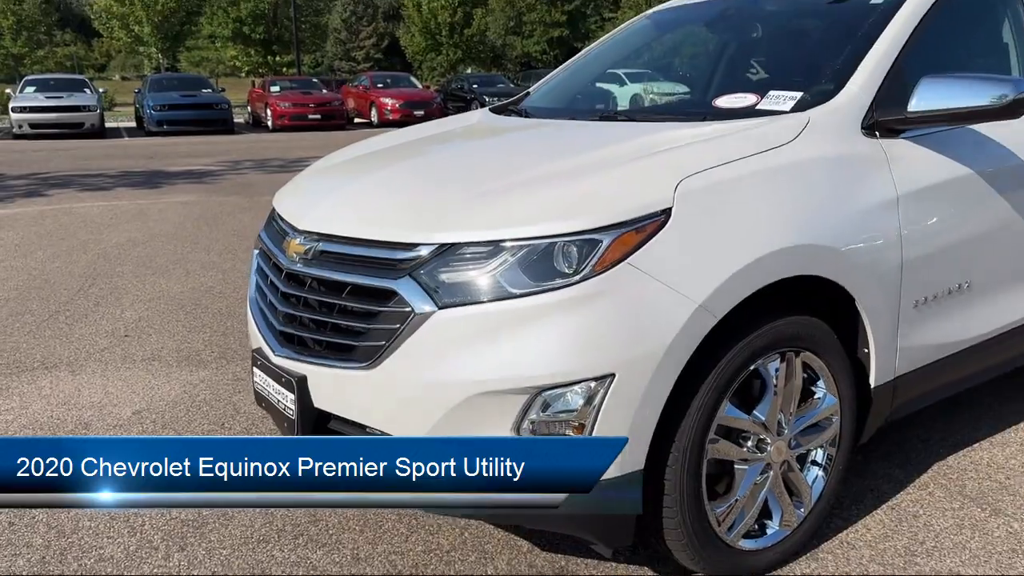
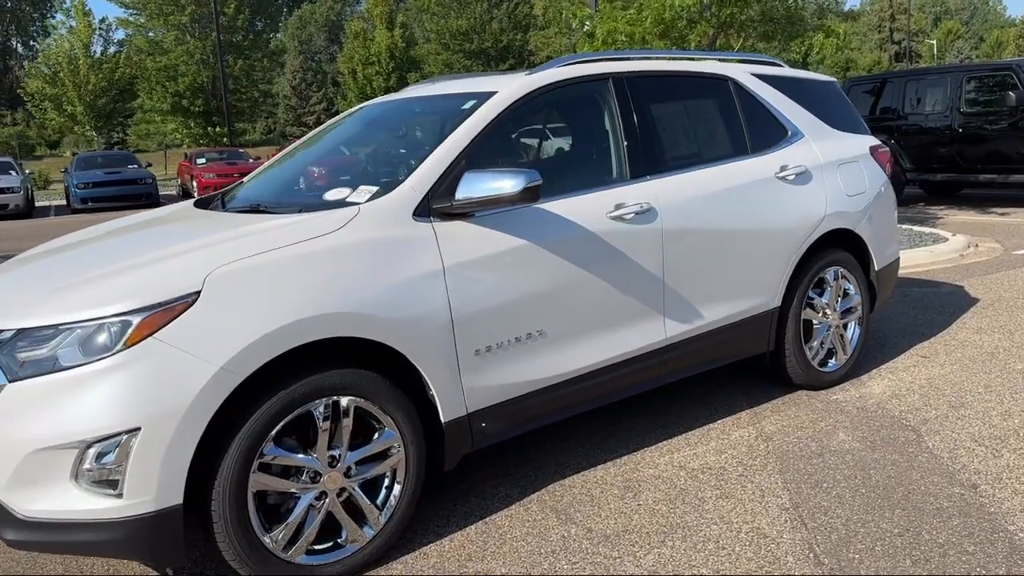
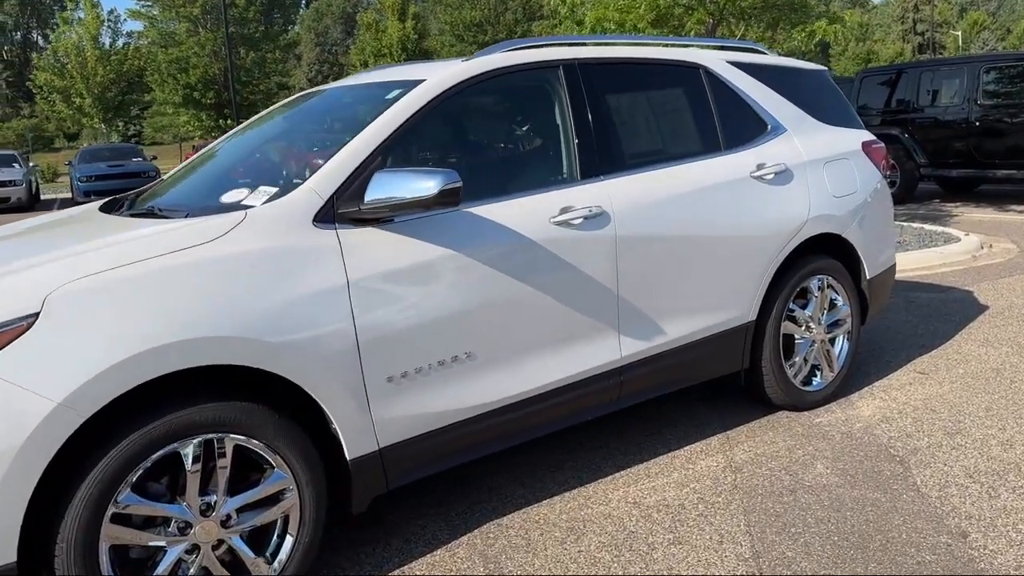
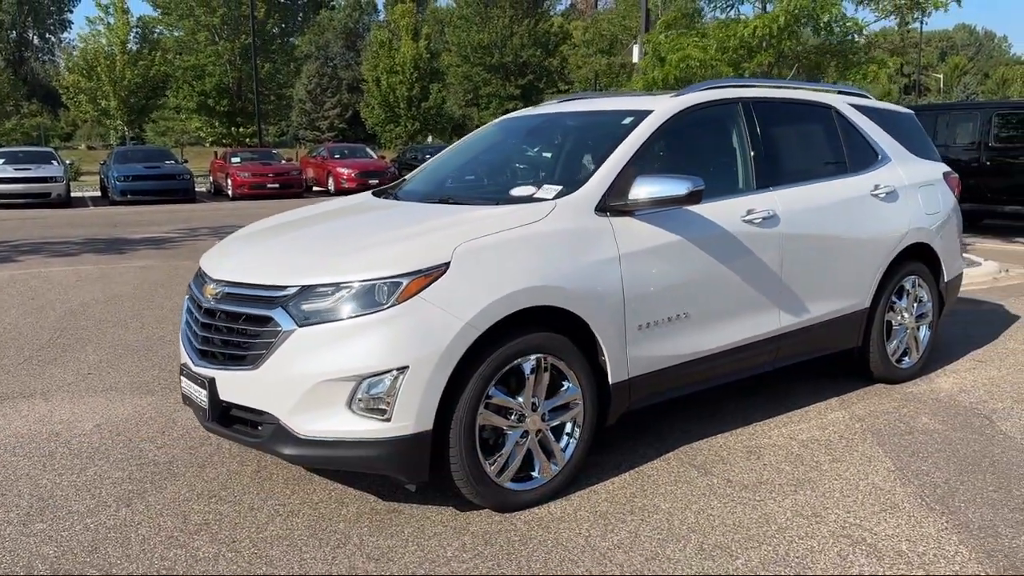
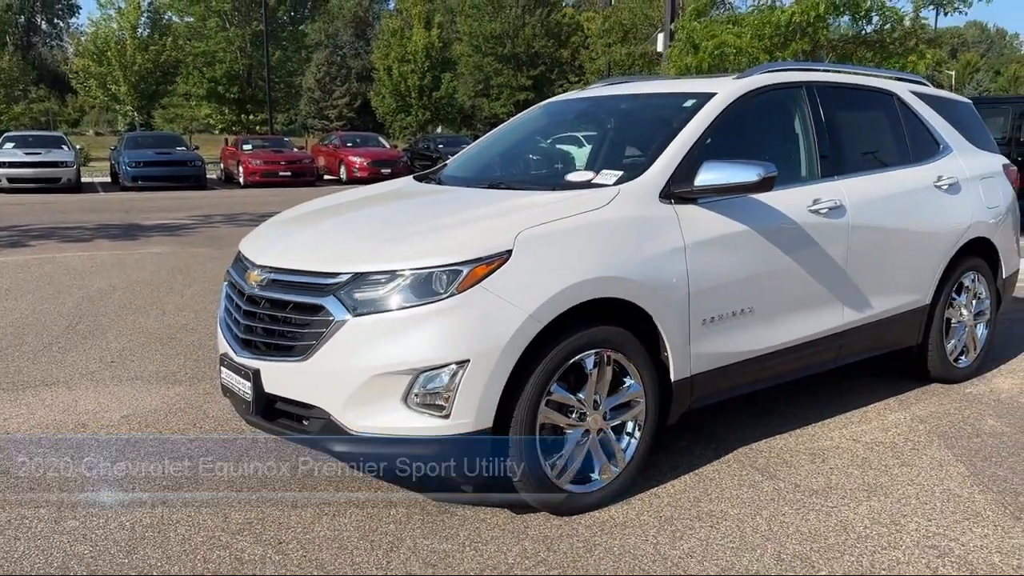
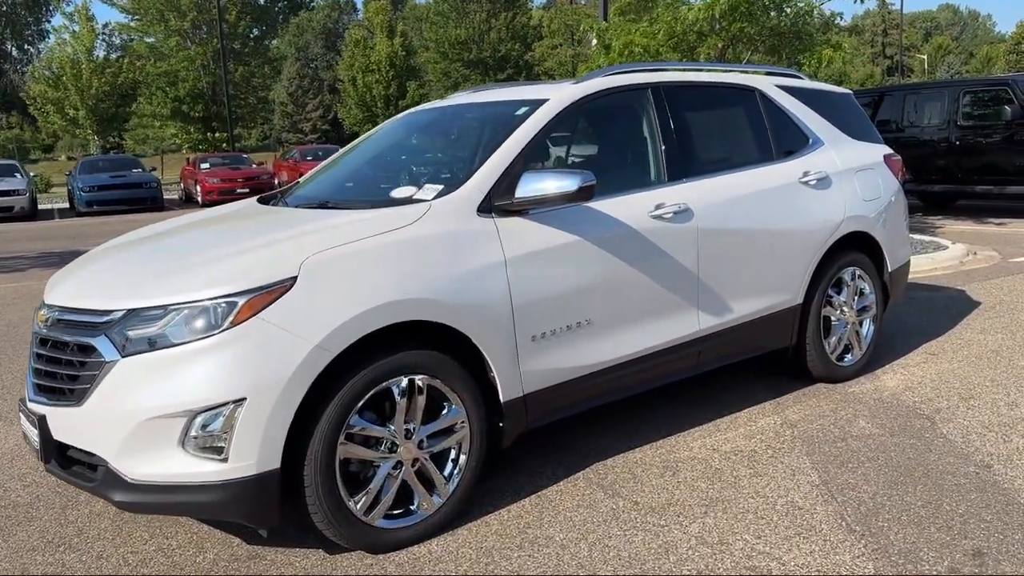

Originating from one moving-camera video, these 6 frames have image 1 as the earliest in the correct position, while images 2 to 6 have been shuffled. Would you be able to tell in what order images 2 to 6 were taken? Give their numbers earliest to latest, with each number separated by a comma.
5, 4, 6, 2, 3
